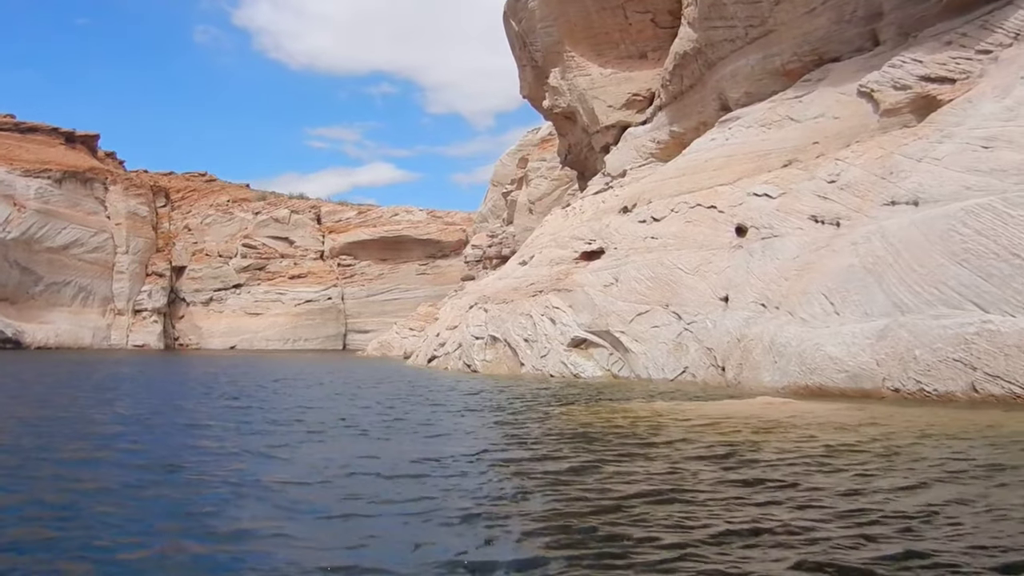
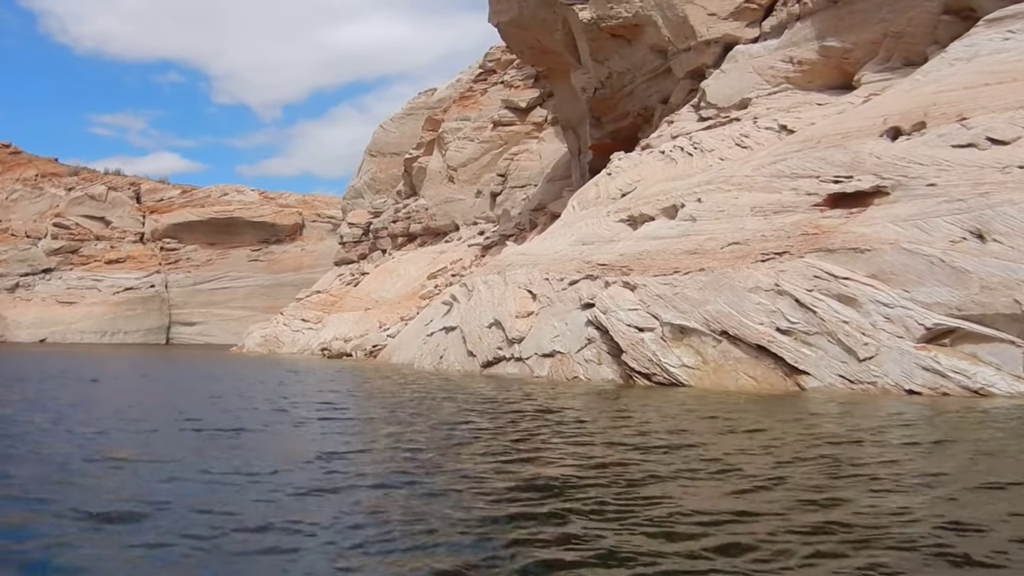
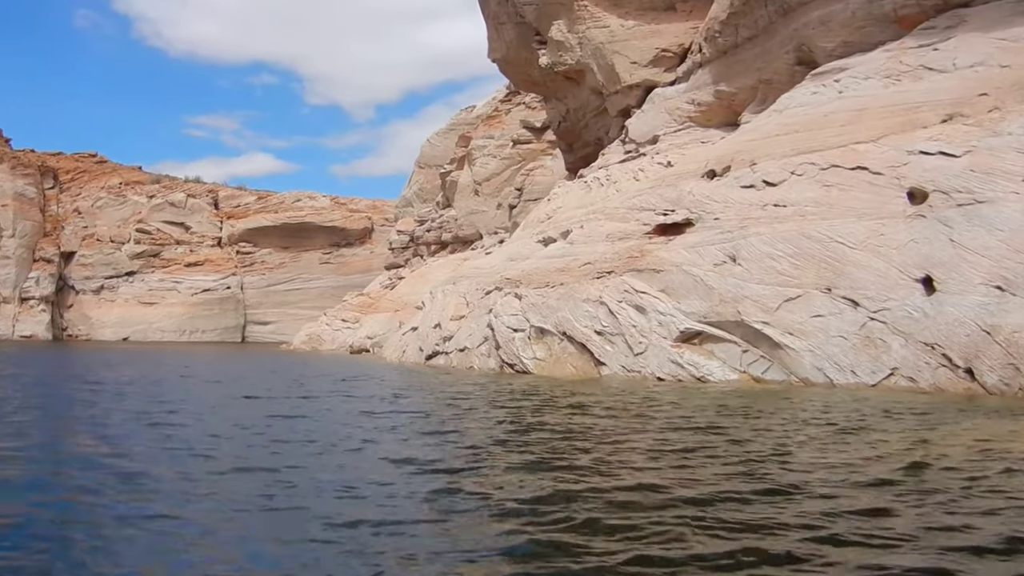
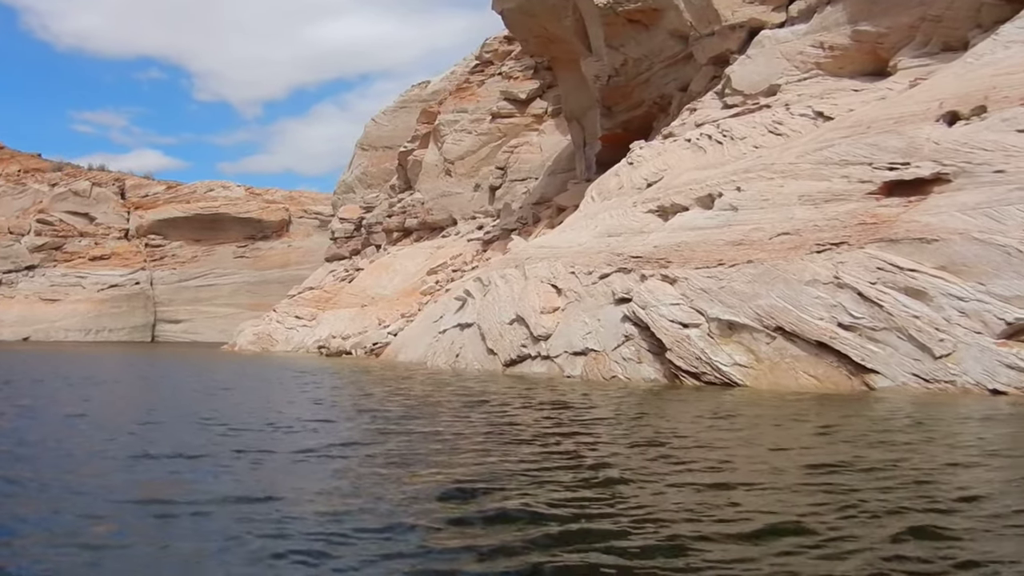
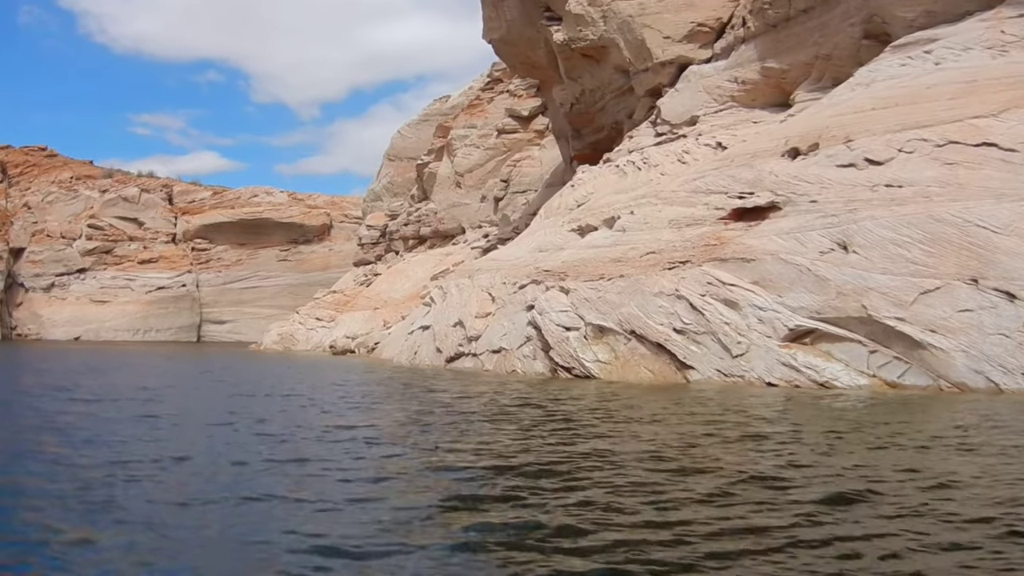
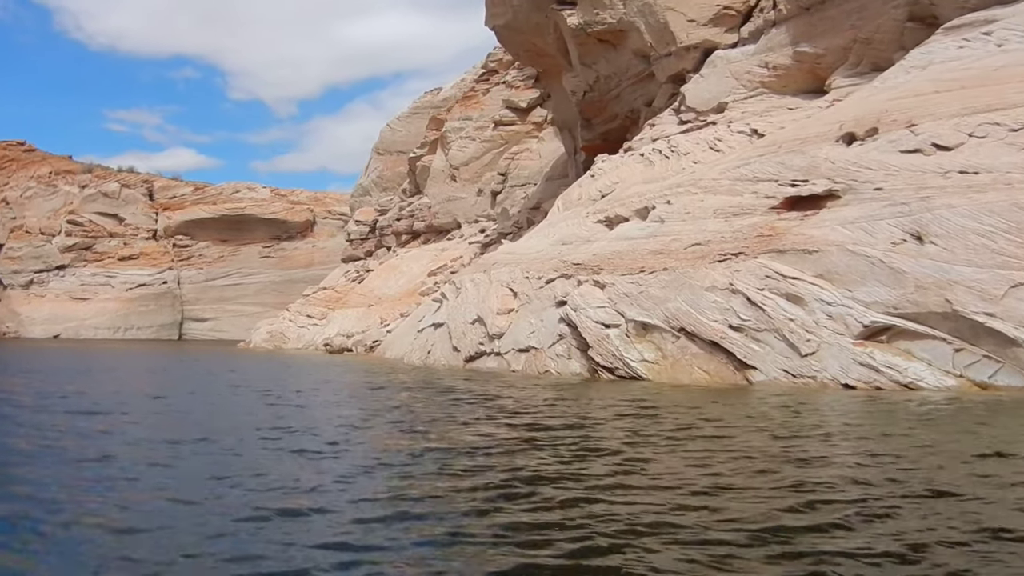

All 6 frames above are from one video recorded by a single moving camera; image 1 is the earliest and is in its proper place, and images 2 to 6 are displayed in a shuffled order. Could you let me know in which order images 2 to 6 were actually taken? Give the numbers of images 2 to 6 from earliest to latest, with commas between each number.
3, 5, 6, 2, 4
